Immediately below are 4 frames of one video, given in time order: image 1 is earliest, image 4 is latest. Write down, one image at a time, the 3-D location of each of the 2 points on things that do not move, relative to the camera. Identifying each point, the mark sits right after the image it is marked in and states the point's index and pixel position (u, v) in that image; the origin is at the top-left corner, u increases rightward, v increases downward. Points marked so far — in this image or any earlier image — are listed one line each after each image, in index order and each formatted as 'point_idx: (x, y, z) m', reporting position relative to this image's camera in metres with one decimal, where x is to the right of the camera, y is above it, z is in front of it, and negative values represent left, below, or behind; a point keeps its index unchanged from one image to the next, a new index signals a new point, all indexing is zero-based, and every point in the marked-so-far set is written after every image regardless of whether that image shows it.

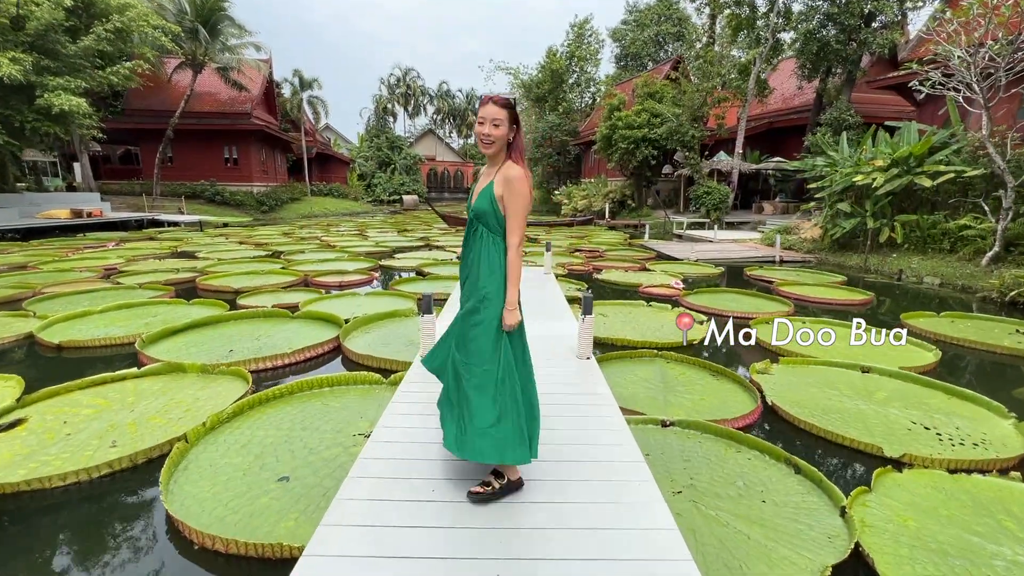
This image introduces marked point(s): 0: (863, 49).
0: (+10.8, +7.4, +14.5) m
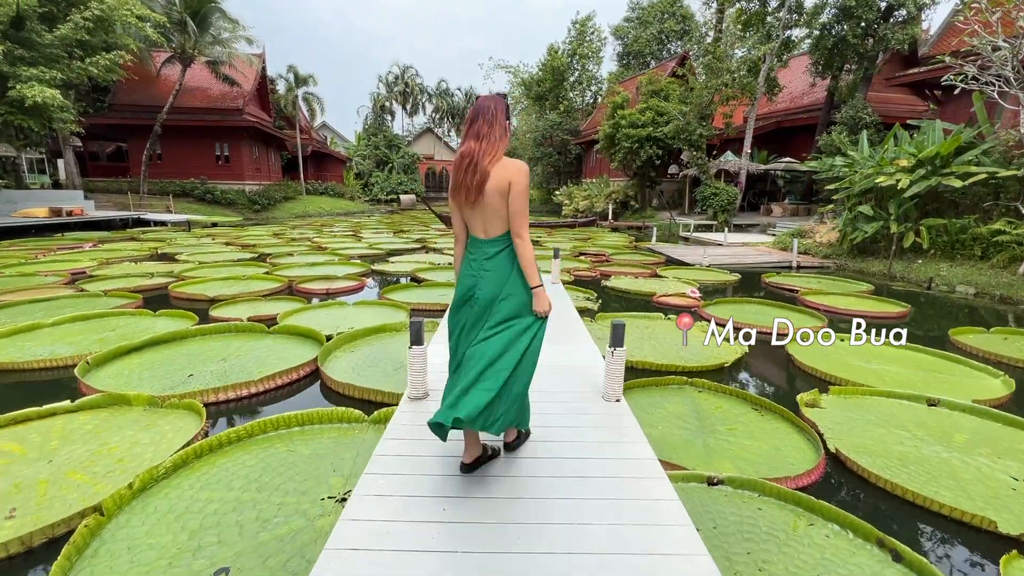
0: (+10.9, +7.2, +13.9) m
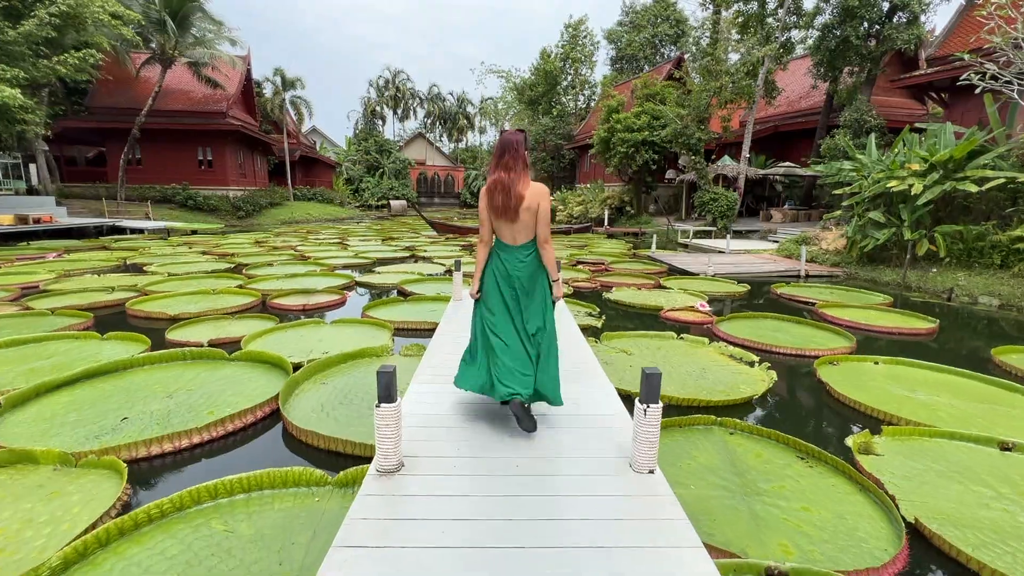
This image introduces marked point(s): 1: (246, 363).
0: (+10.7, +6.9, +13.5) m
1: (-2.6, -0.7, +4.5) m
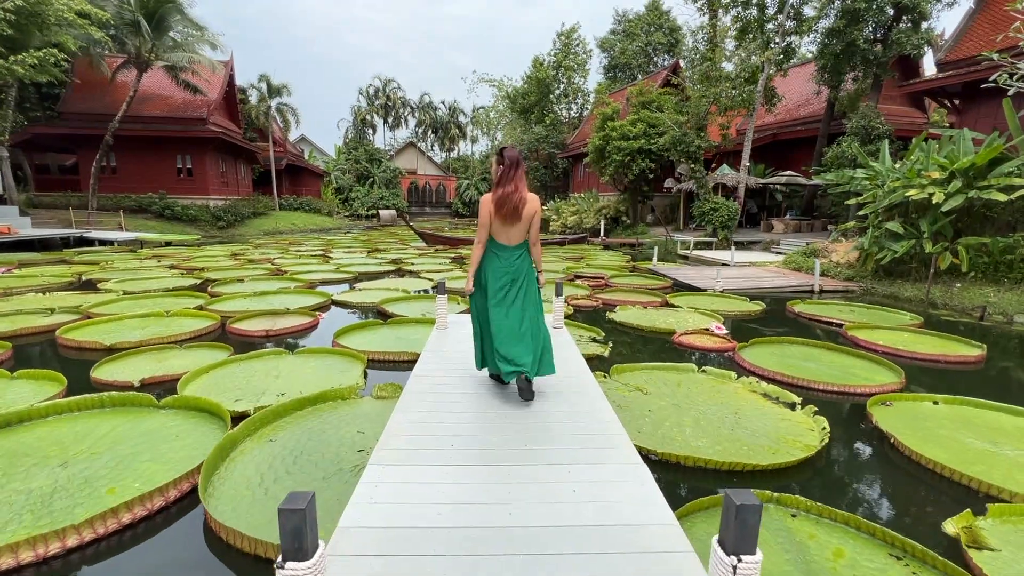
0: (+10.5, +6.6, +13.0) m
1: (-2.6, -1.0, +3.7) m
